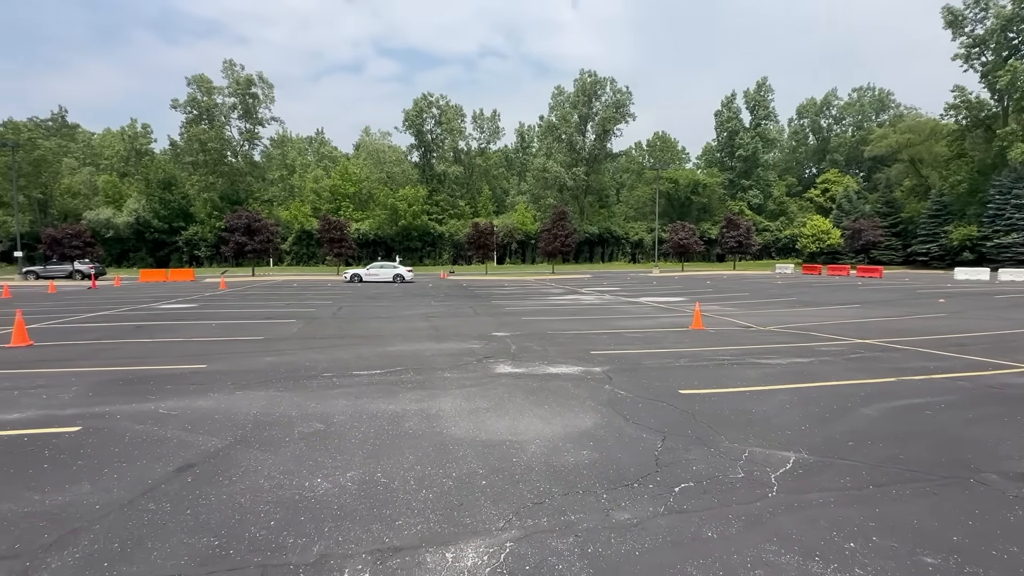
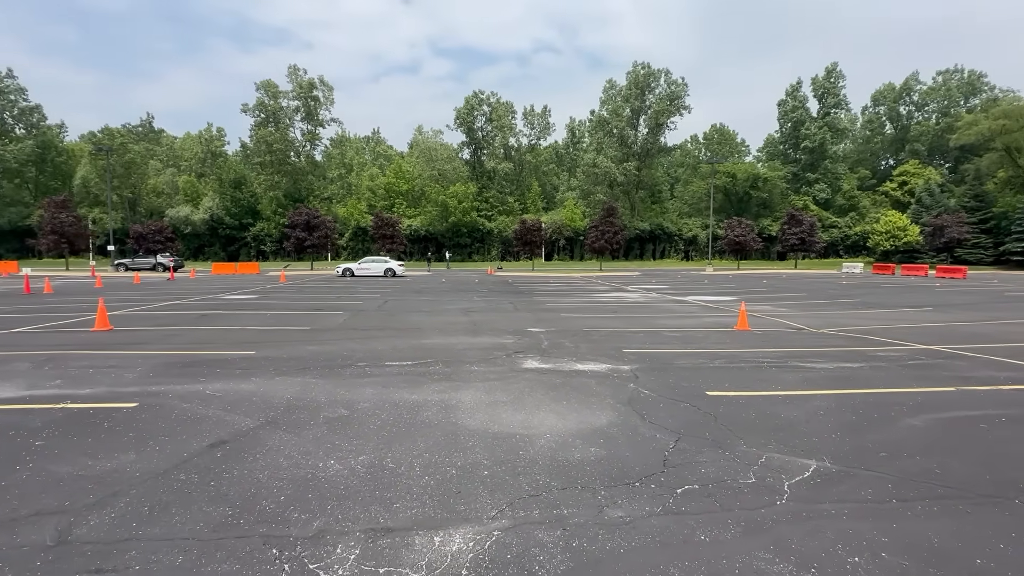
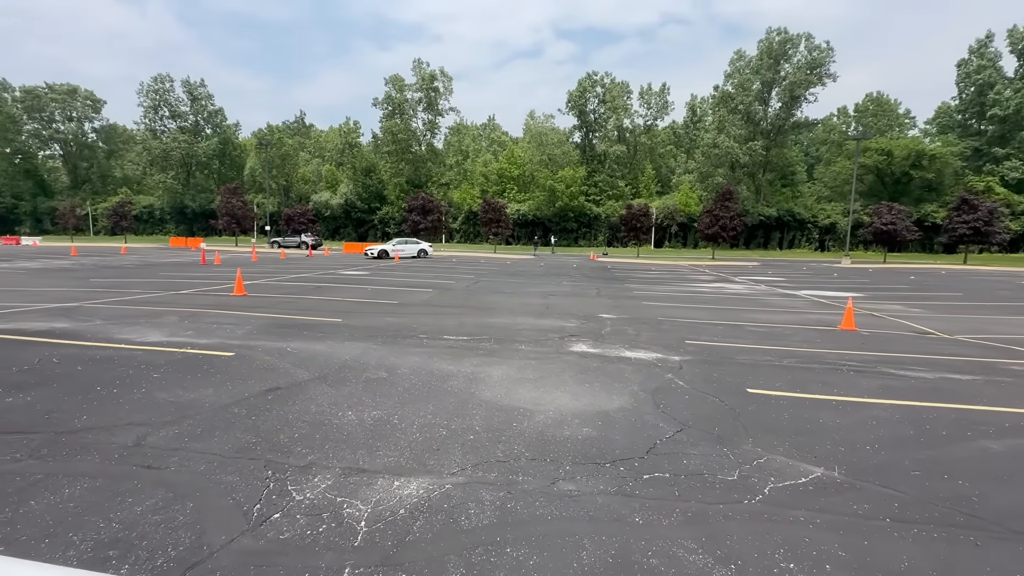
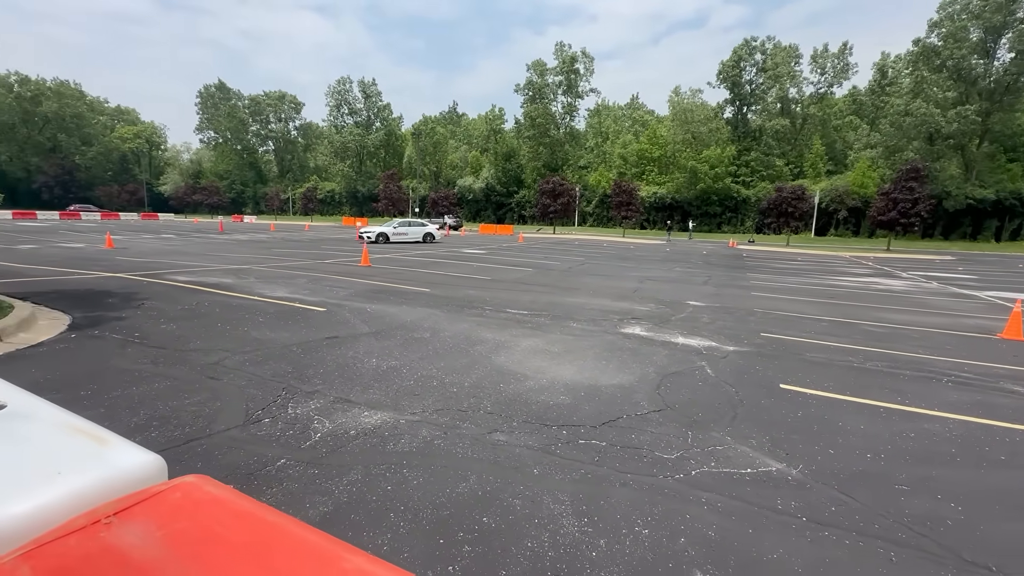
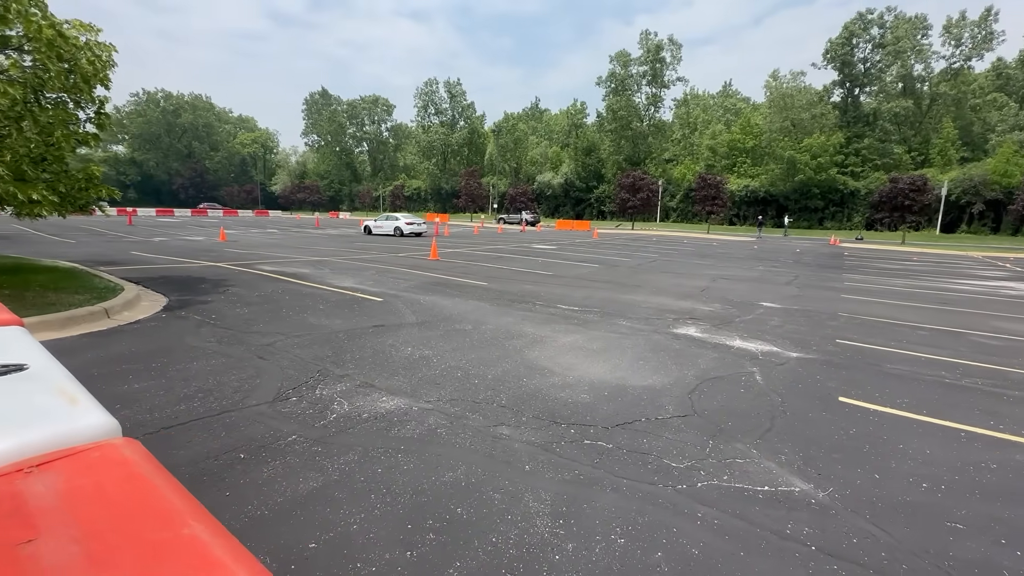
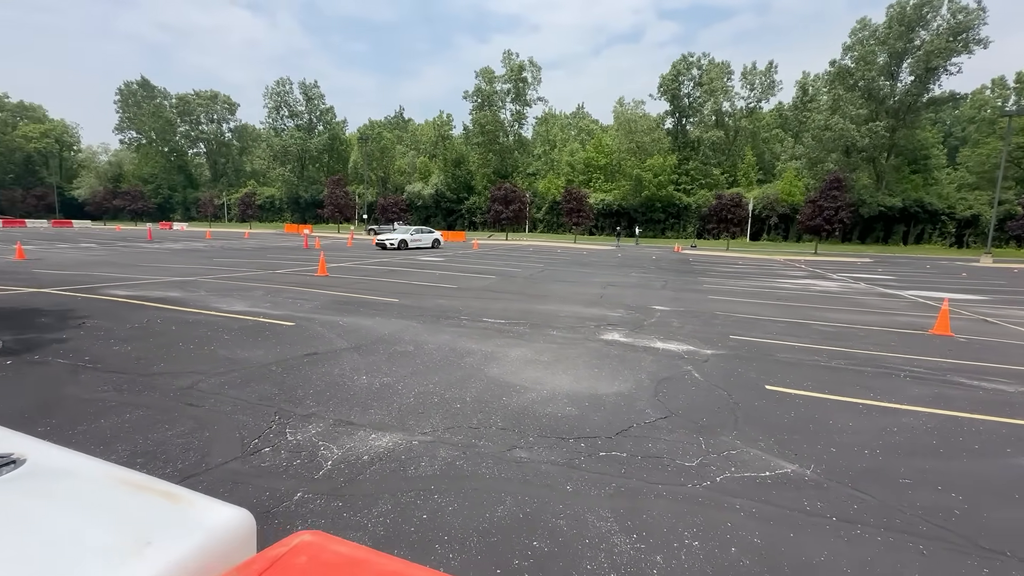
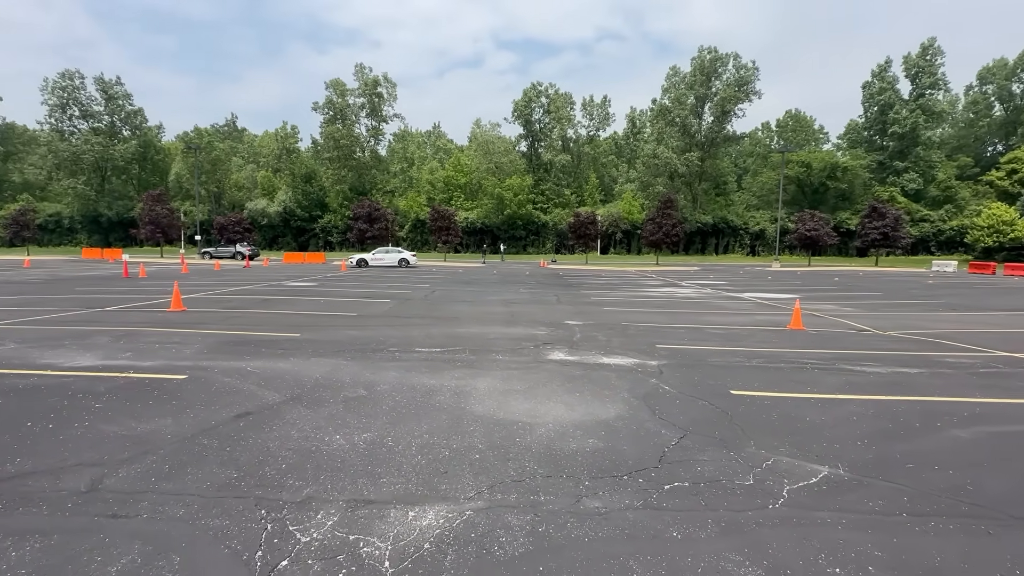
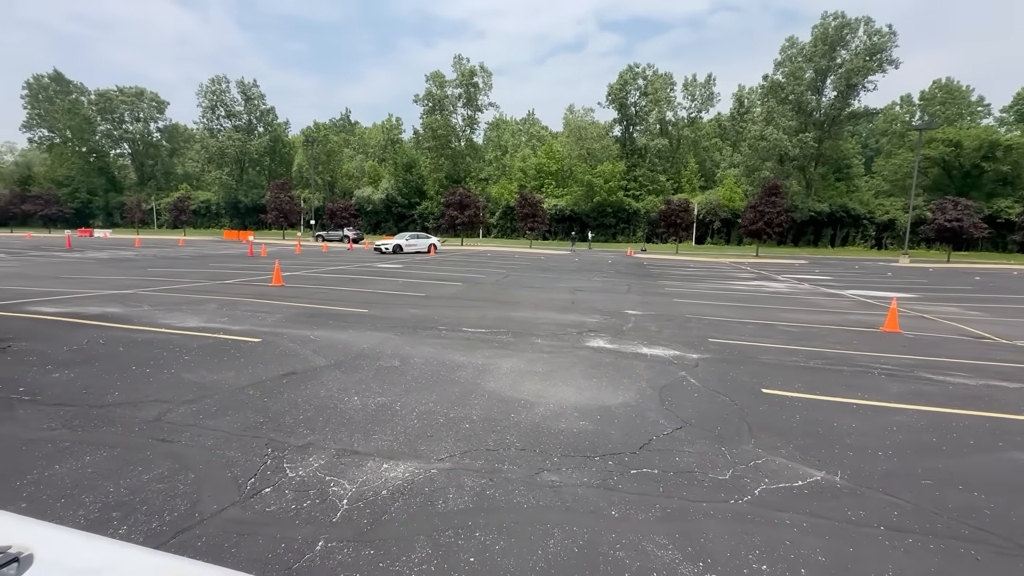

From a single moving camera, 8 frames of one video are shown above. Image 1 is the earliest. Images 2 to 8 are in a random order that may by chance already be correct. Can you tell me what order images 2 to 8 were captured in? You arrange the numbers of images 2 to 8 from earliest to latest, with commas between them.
2, 7, 3, 8, 6, 4, 5
